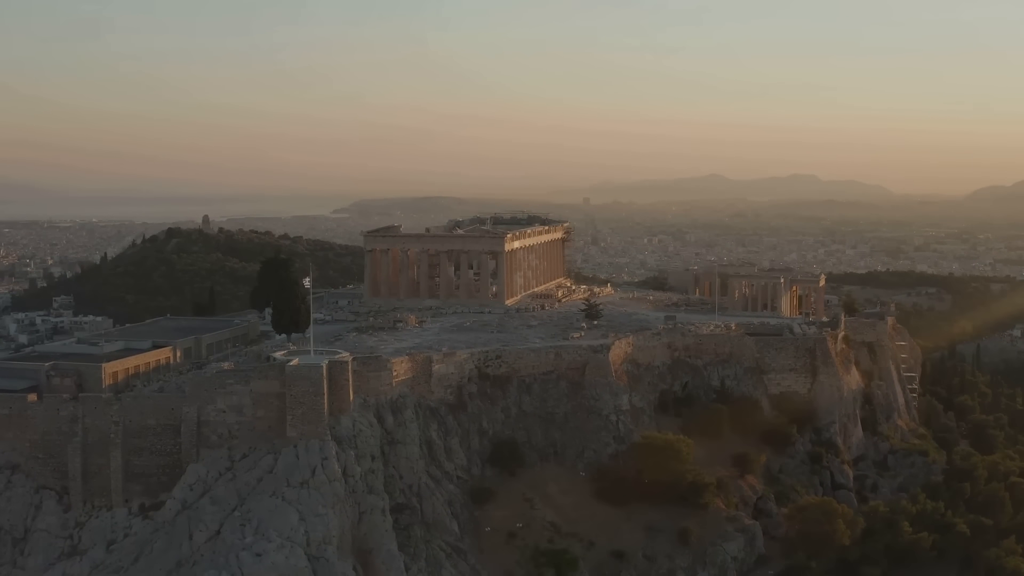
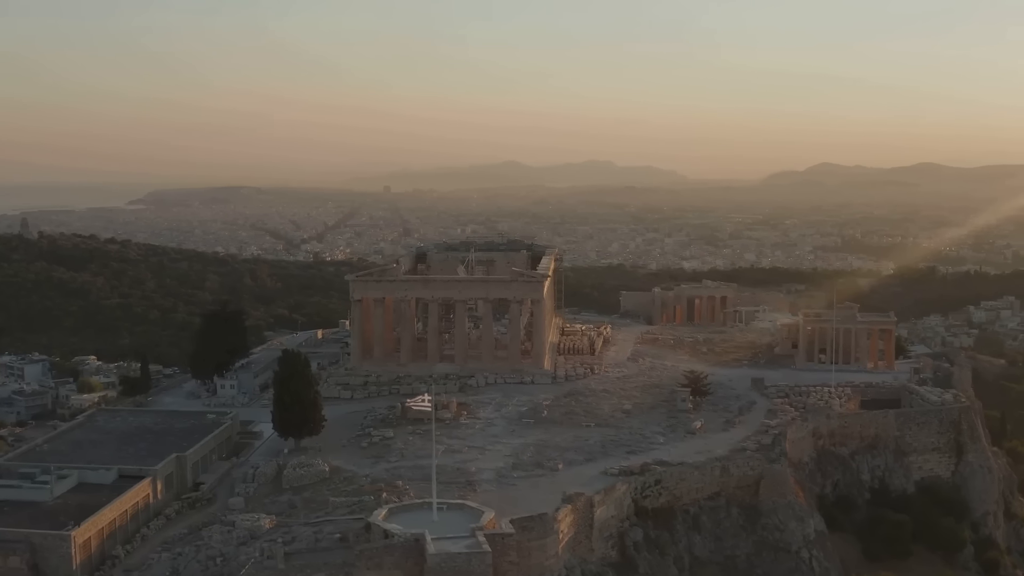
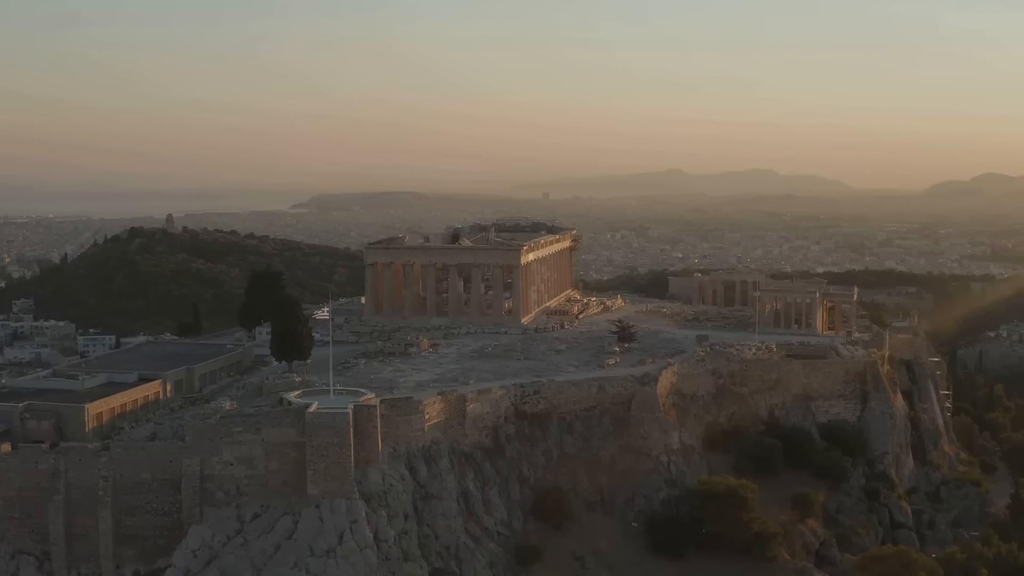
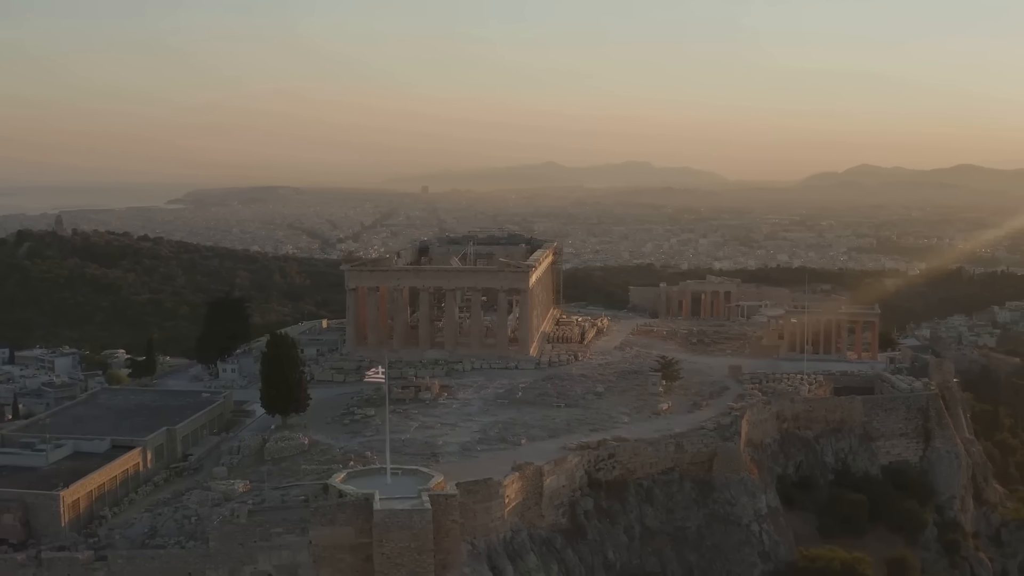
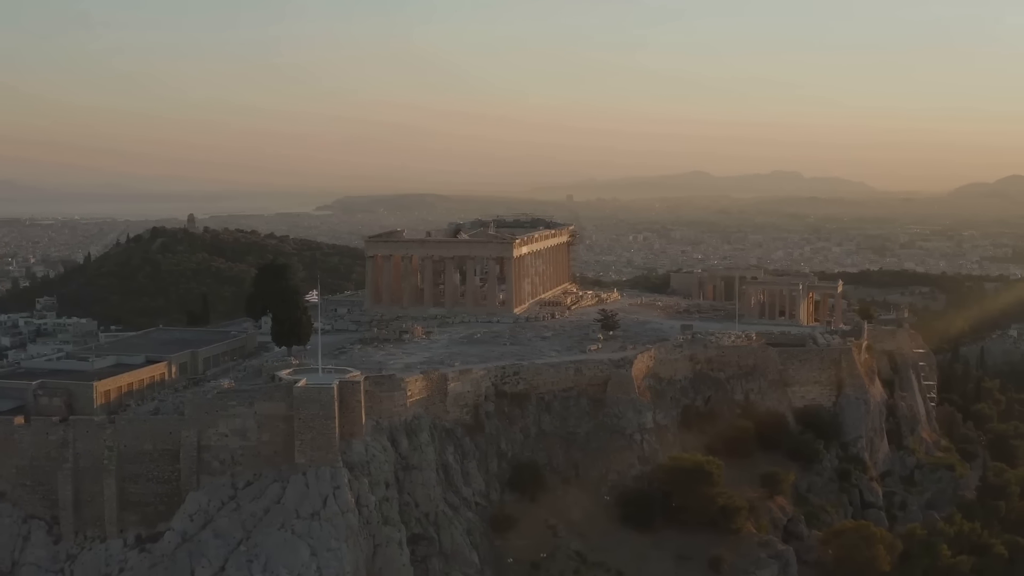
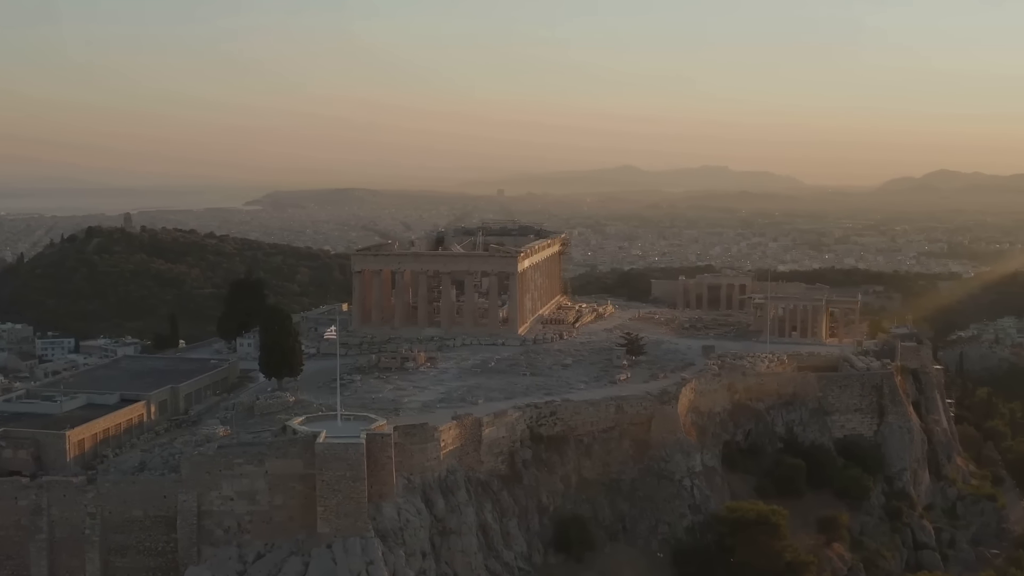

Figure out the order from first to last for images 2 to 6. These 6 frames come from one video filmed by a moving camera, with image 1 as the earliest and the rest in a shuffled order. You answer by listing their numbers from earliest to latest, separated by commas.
5, 3, 6, 4, 2
